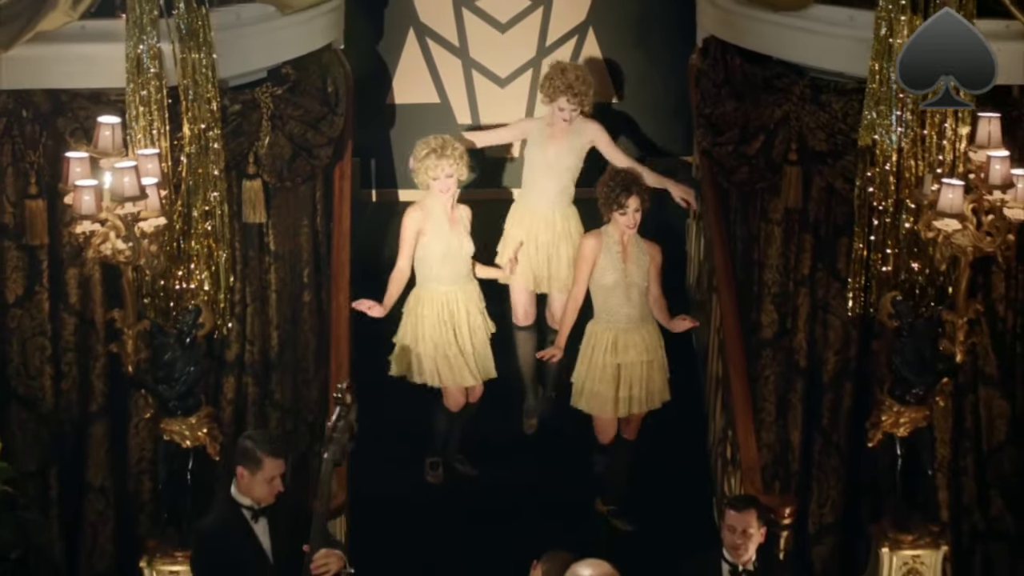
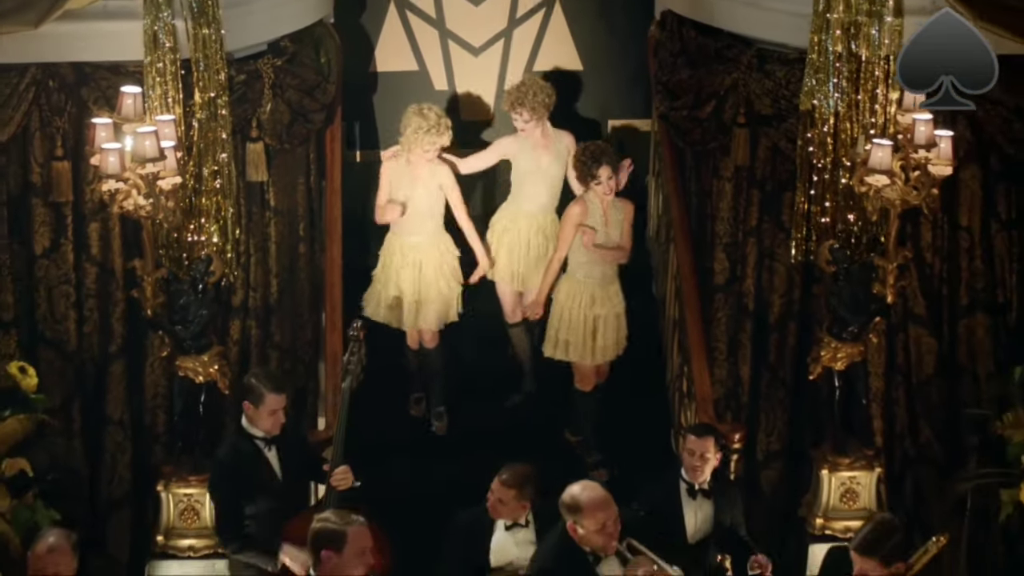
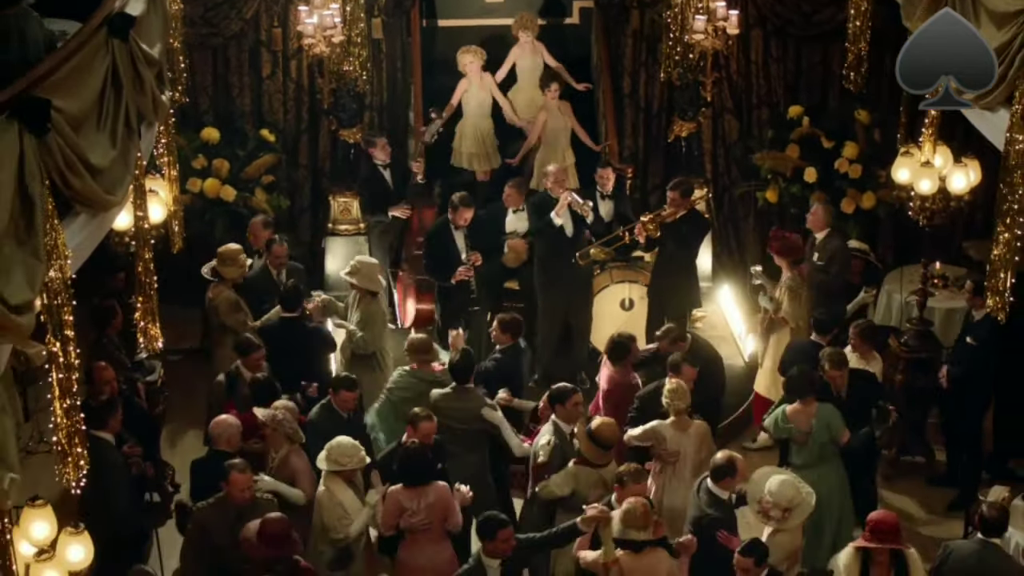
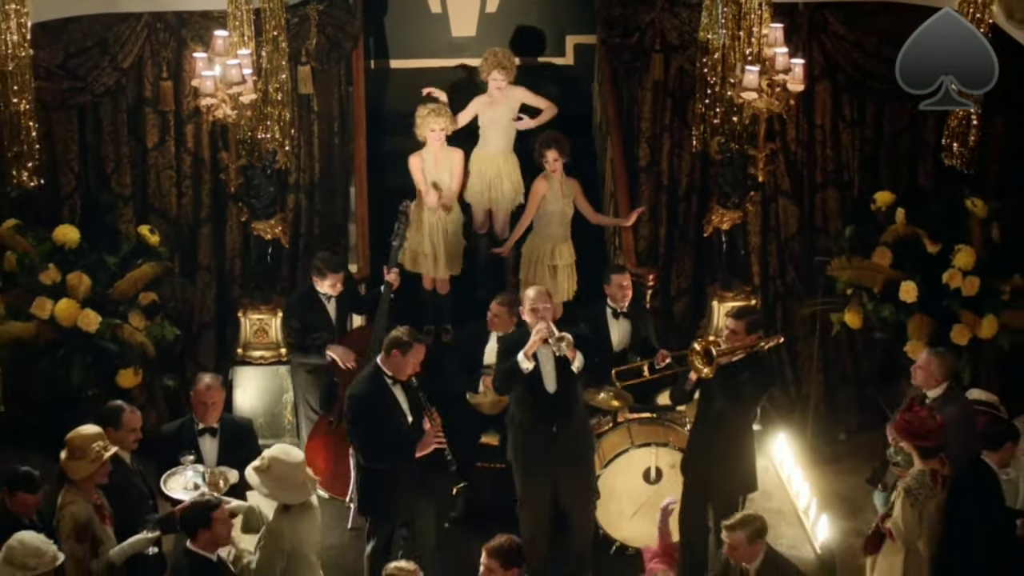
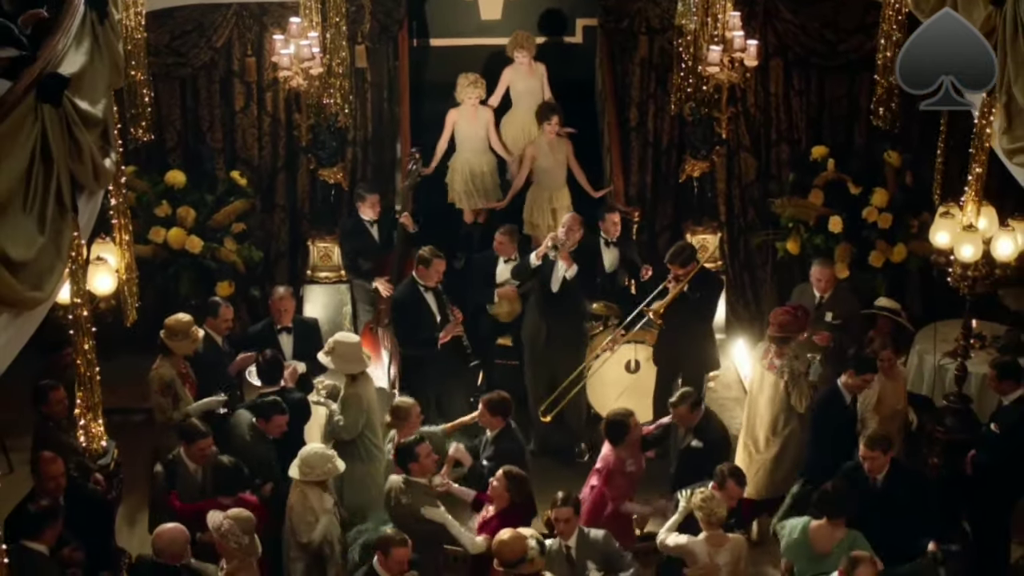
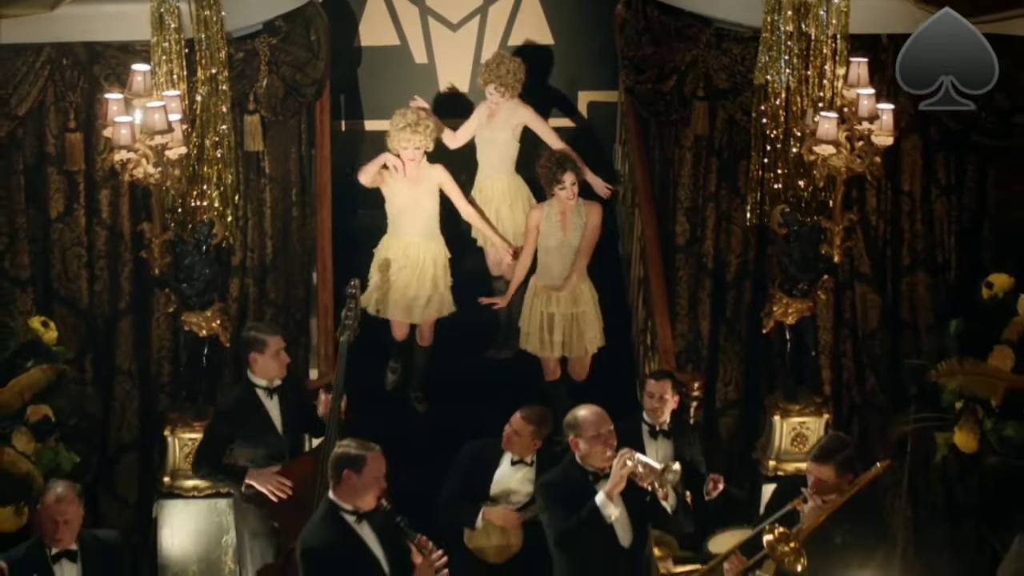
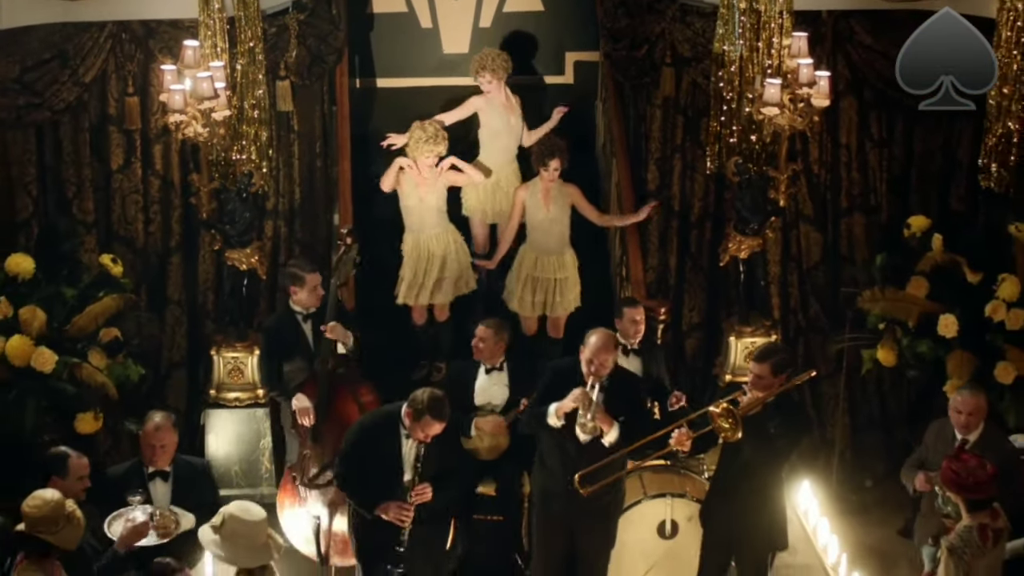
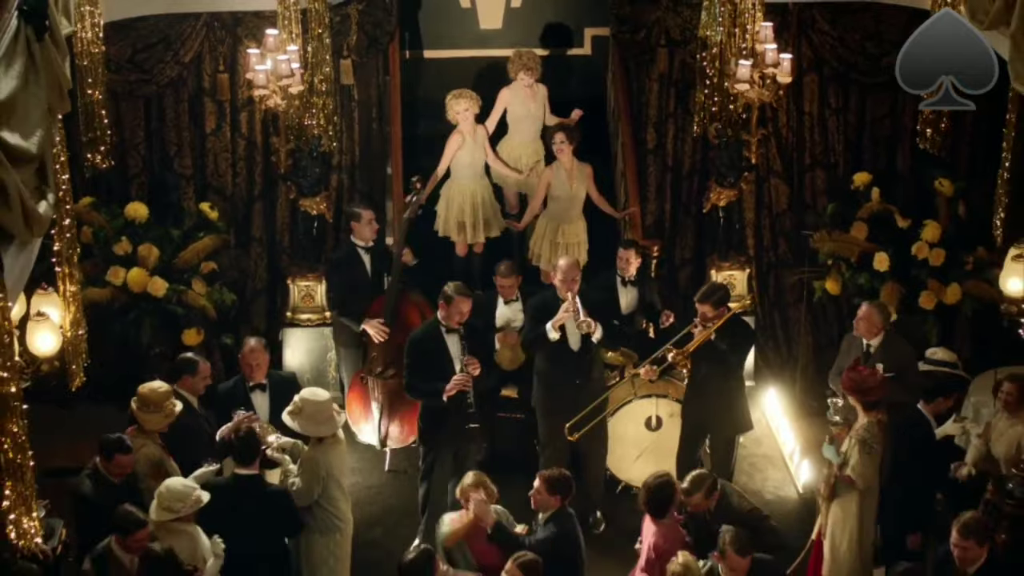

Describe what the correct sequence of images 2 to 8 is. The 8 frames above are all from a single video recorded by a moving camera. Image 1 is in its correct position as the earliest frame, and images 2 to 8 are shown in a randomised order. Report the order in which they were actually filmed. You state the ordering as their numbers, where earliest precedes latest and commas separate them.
2, 6, 7, 4, 8, 5, 3
